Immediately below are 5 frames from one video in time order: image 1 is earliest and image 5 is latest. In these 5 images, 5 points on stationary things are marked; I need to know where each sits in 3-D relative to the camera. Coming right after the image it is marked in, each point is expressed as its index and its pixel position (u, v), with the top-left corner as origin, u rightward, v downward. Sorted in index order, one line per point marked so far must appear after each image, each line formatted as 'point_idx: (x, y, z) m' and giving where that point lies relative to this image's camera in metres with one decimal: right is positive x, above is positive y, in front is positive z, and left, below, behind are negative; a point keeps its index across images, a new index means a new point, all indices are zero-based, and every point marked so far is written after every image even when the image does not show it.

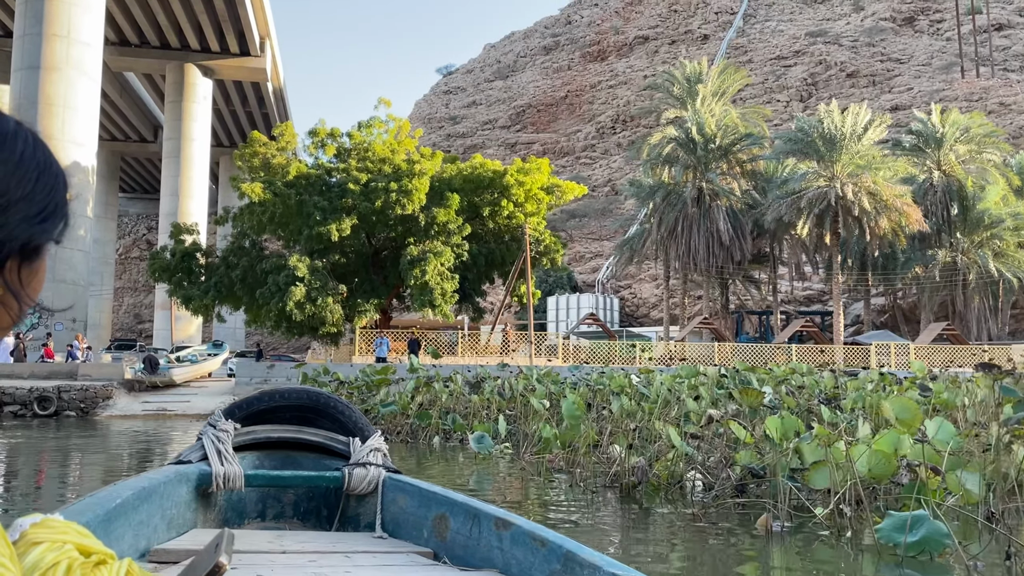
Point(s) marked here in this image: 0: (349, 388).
0: (-2.9, -1.8, +13.8) m
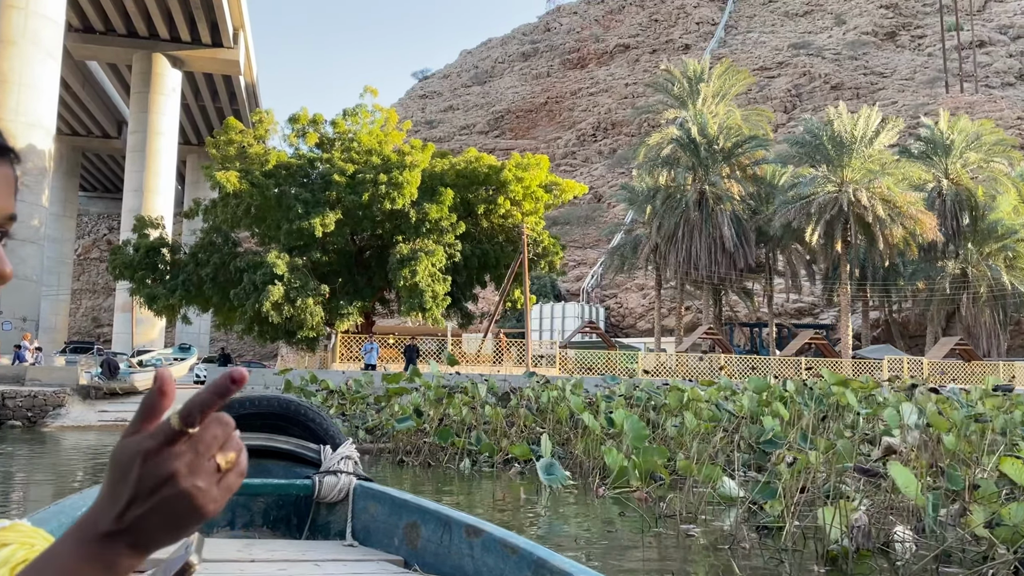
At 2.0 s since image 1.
0: (-2.6, -1.7, +12.0) m
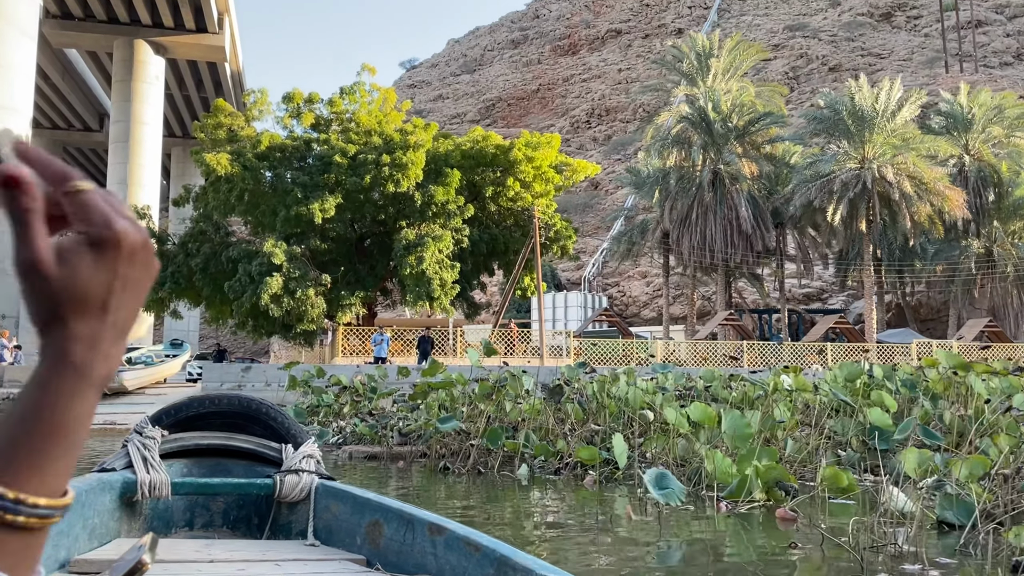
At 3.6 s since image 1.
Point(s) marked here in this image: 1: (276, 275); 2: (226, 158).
0: (-2.2, -1.5, +10.8) m
1: (-5.4, +0.3, +17.9) m
2: (-6.8, +3.1, +18.8) m
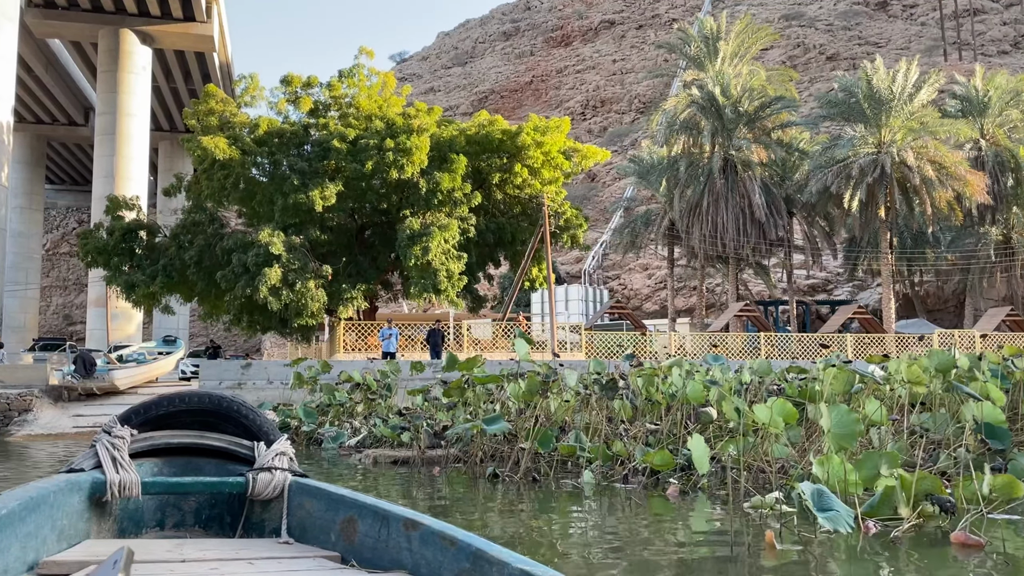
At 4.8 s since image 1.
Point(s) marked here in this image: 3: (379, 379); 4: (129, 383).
0: (-1.8, -1.3, +9.9) m
1: (-5.1, +0.5, +16.9) m
2: (-6.6, +3.2, +17.9) m
3: (-1.7, -1.2, +10.2) m
4: (-8.3, -2.0, +17.0) m
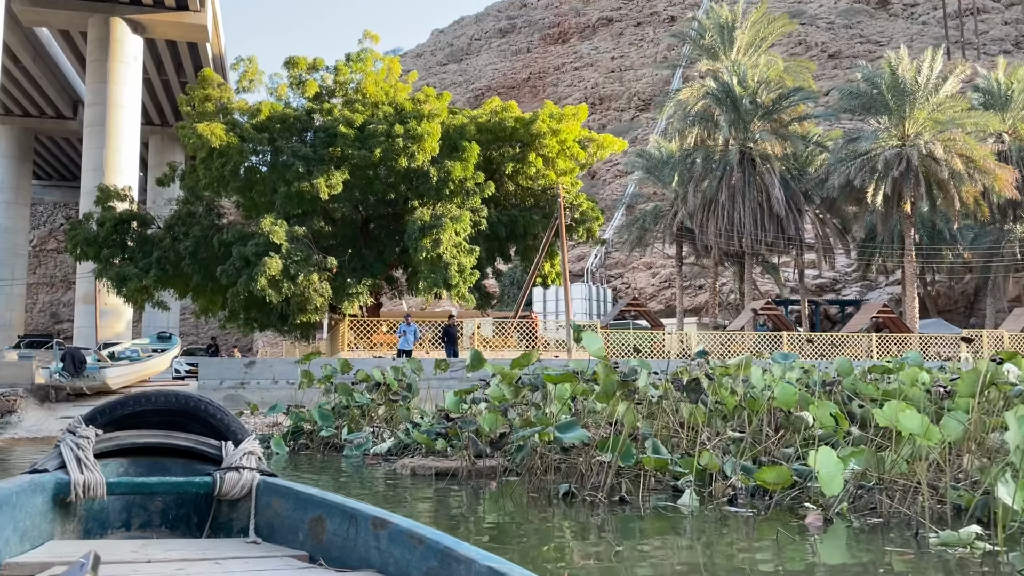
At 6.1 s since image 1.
0: (-1.4, -1.2, +8.9) m
1: (-4.7, +0.6, +15.9) m
2: (-6.2, +3.4, +16.8) m
3: (-1.3, -1.1, +9.3) m
4: (-7.9, -1.9, +15.9) m
